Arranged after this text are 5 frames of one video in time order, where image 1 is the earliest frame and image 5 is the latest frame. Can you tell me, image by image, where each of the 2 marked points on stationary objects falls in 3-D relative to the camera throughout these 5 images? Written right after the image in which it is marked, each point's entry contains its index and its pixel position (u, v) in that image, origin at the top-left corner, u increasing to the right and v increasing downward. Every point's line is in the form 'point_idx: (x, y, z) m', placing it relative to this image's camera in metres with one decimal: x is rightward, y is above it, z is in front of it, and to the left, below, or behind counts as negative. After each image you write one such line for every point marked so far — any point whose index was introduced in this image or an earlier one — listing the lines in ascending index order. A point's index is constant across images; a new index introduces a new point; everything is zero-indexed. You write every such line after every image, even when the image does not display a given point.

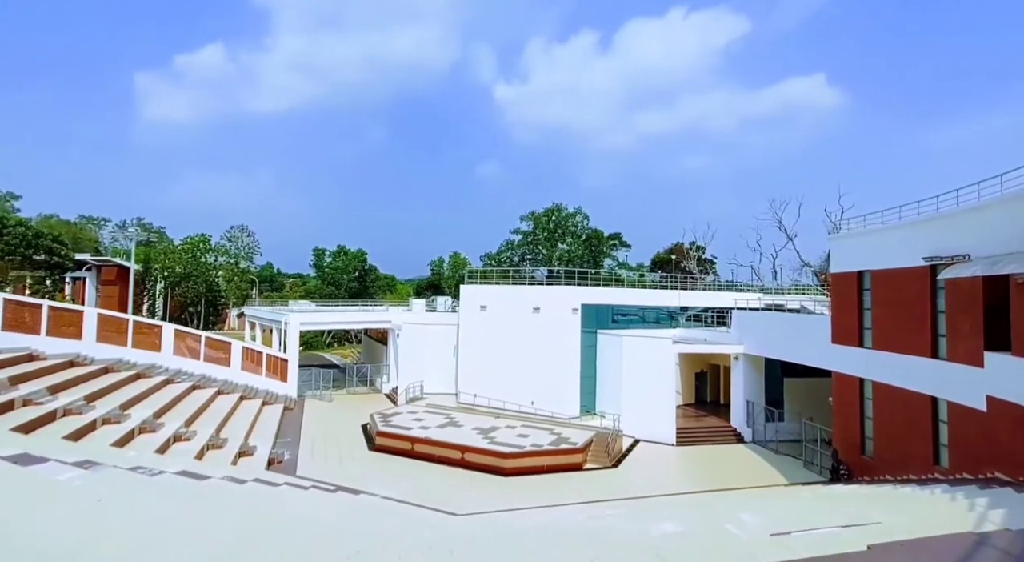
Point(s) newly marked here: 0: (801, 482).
0: (+5.8, -4.0, +12.5) m
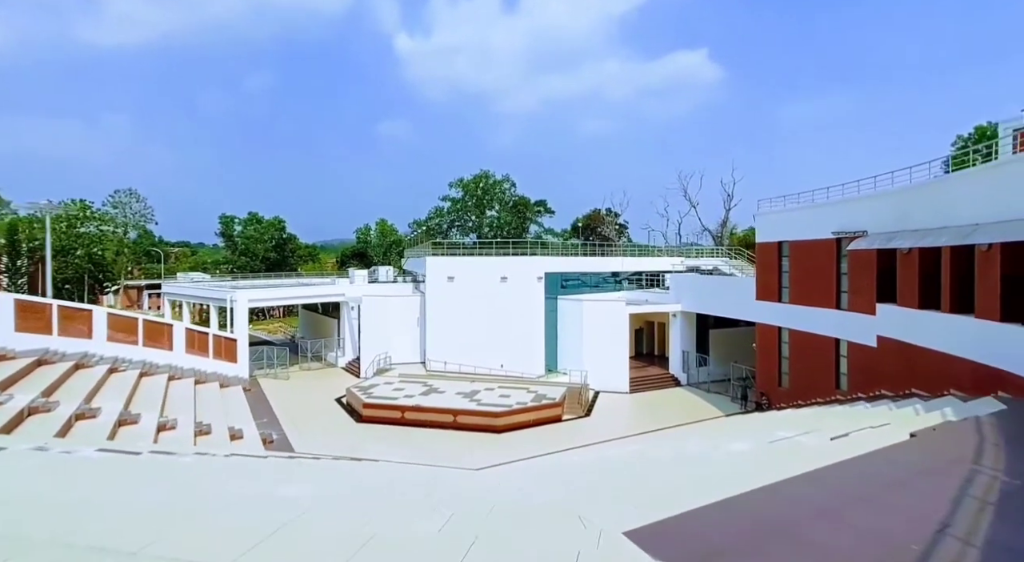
0: (+5.5, -3.3, +15.2) m
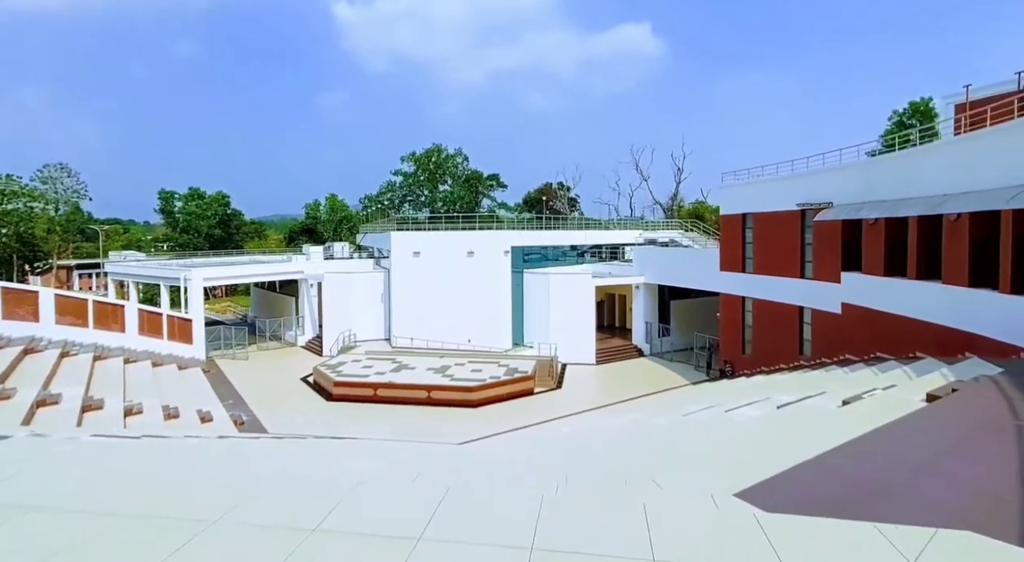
0: (+4.8, -2.5, +15.8) m
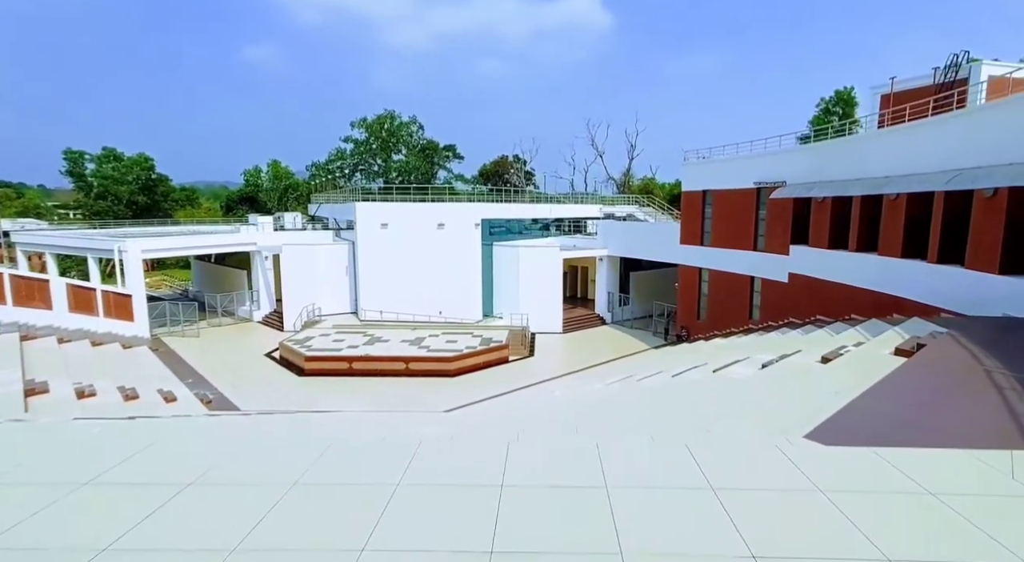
0: (+4.0, -1.8, +16.5) m
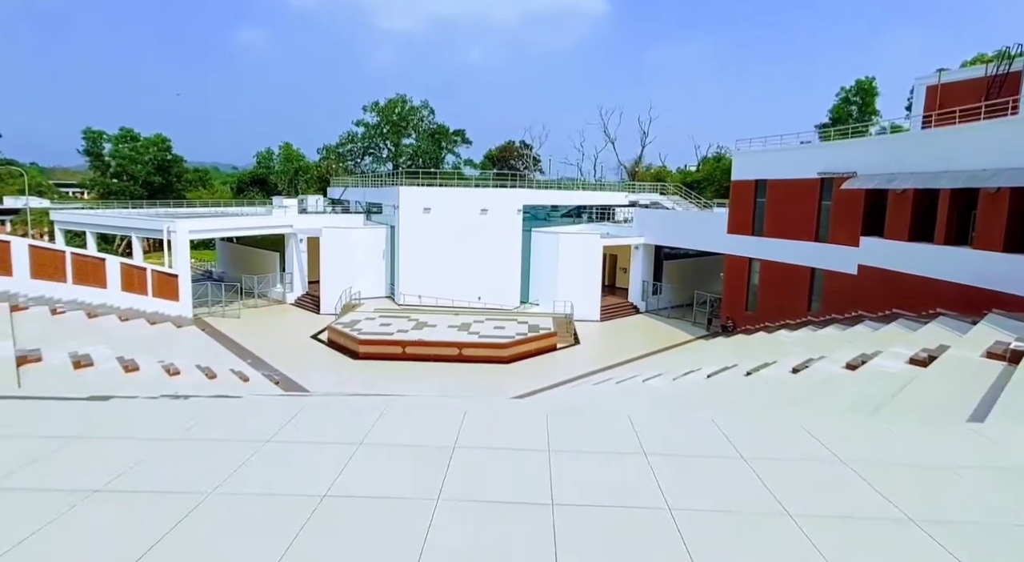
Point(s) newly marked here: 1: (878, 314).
0: (+5.2, -1.5, +16.8) m
1: (+7.4, -0.7, +12.3) m
